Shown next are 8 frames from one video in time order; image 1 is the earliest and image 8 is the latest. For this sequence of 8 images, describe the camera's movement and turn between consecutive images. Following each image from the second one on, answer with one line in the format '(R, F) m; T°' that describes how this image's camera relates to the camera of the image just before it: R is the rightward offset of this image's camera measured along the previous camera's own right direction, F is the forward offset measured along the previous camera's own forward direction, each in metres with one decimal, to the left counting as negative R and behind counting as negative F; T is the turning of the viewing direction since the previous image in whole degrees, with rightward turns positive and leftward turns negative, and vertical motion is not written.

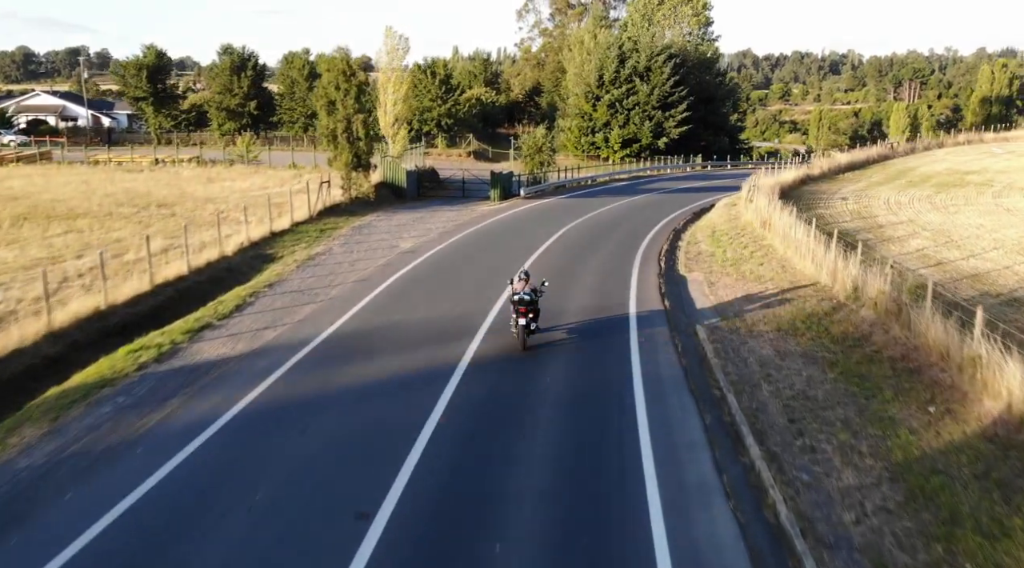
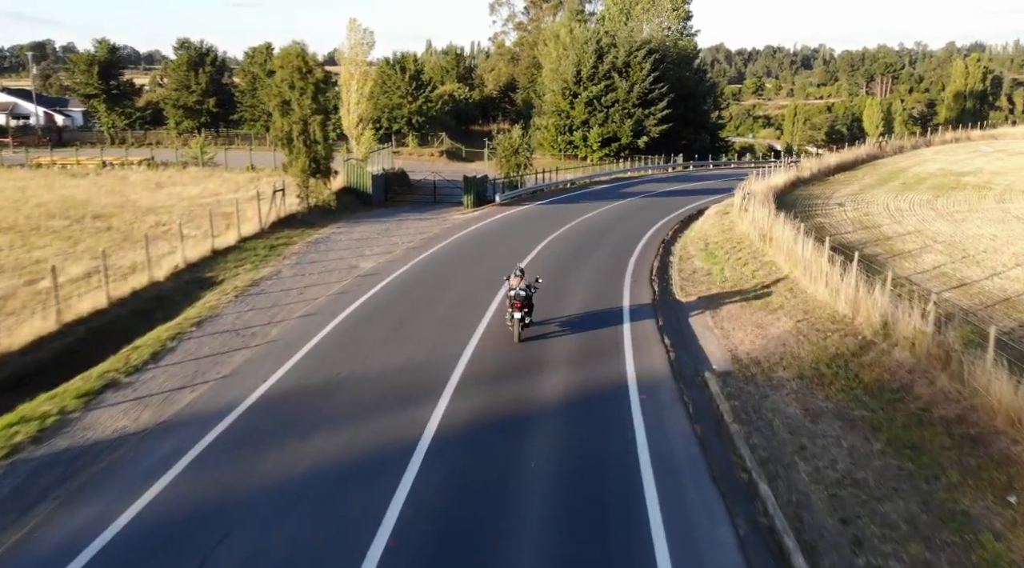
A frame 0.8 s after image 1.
(0.0, +2.7) m; +2°
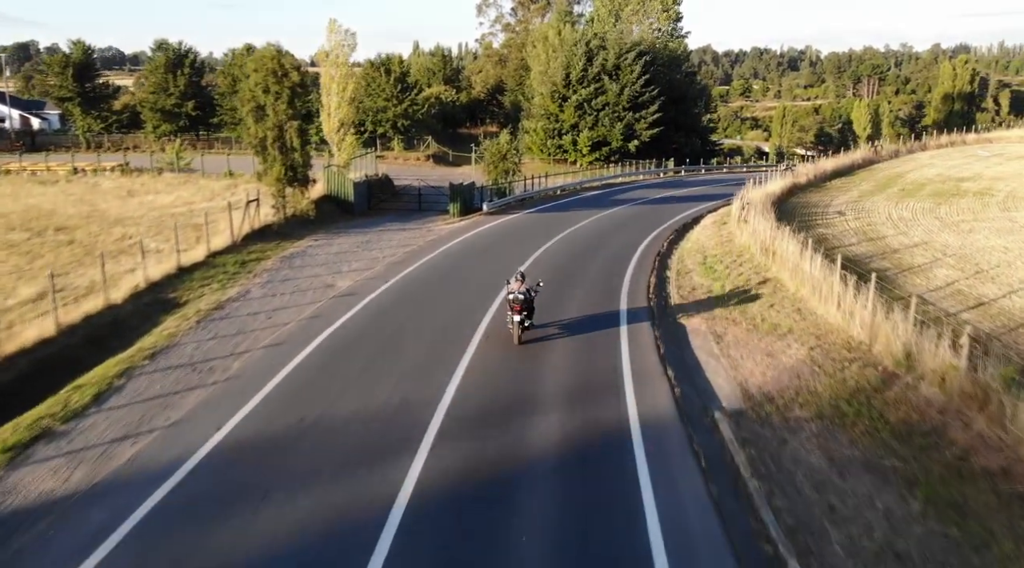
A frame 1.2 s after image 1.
(0.0, +1.4) m; +1°
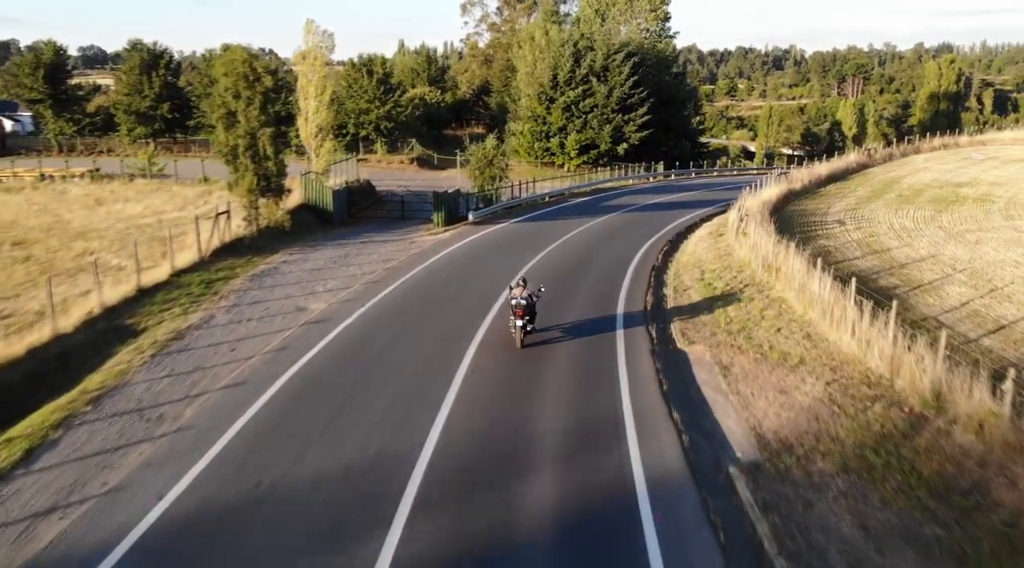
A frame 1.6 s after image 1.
(0.0, +1.4) m; +1°
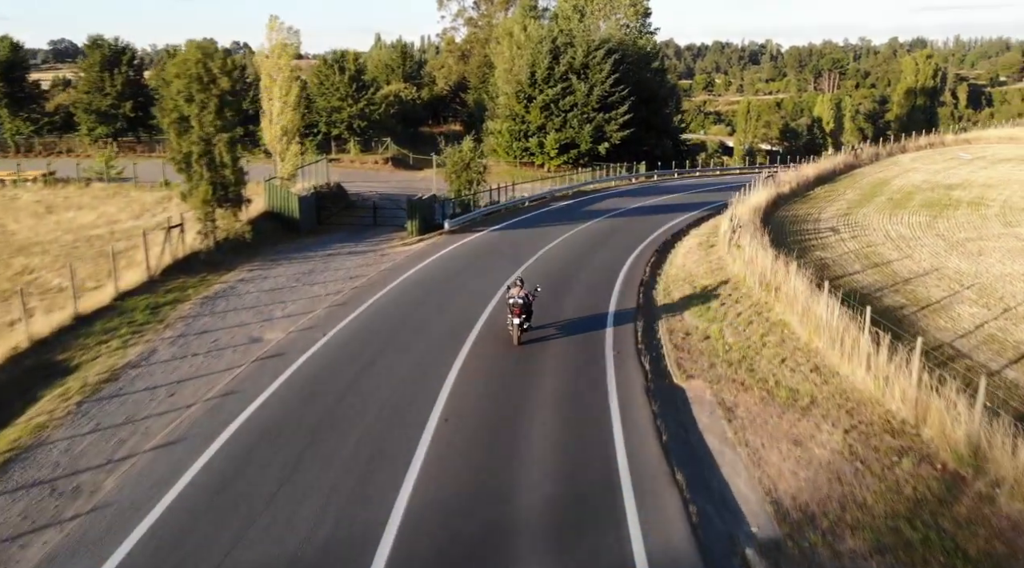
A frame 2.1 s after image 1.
(0.0, +1.7) m; +2°
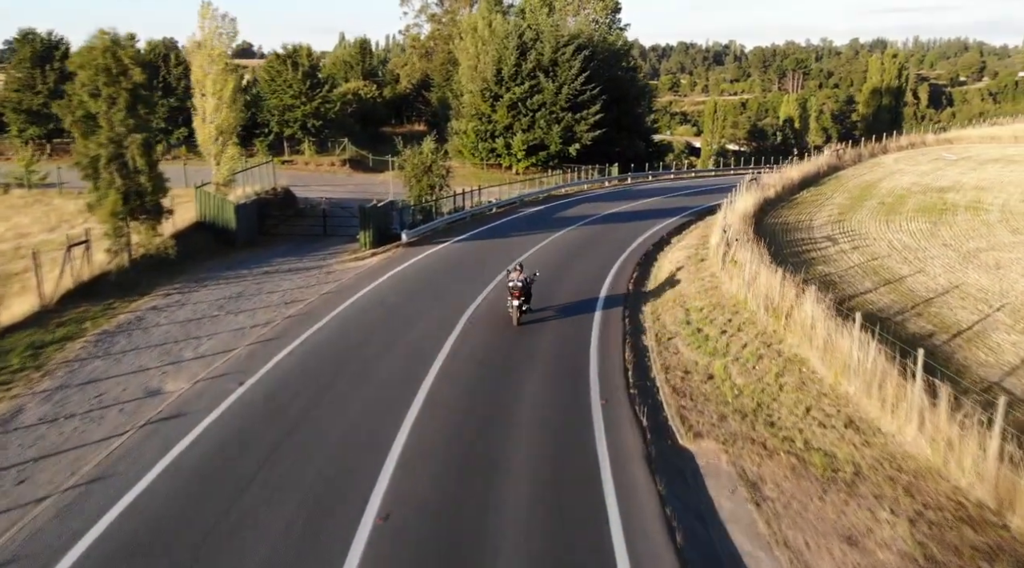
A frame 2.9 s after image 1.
(+0.1, +3.1) m; +2°
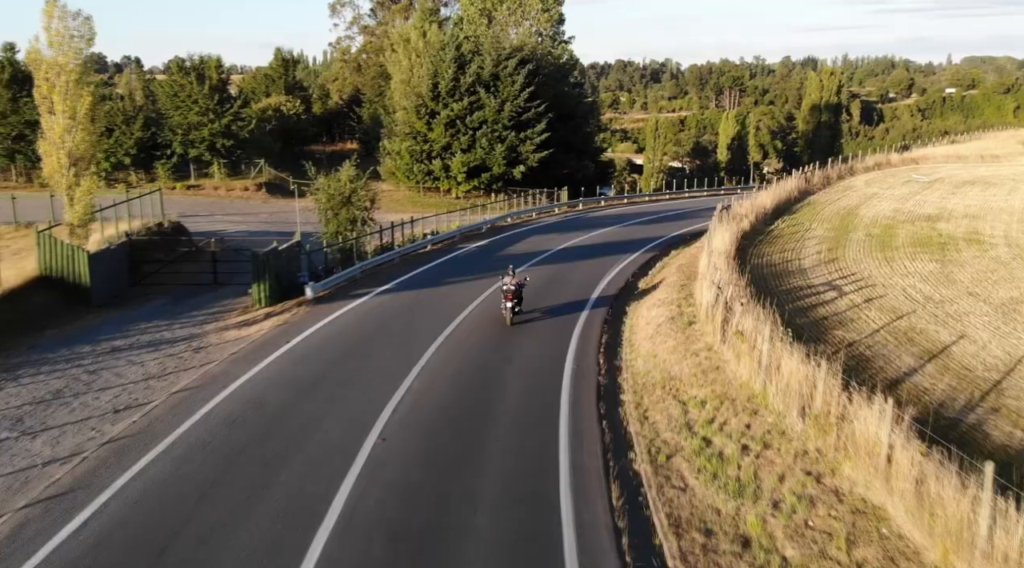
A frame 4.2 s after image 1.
(+0.2, +5.2) m; +4°
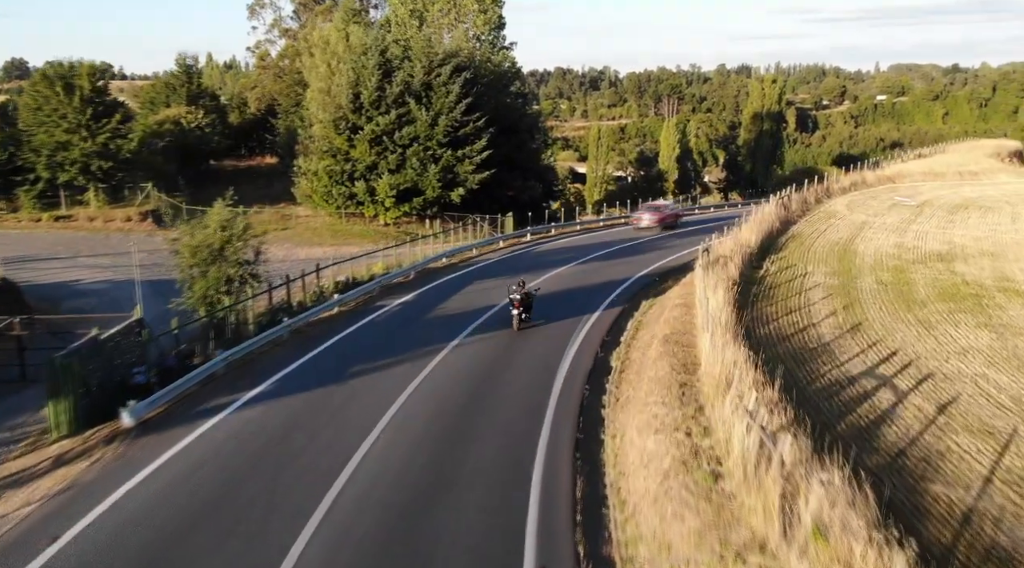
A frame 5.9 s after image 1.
(+0.3, +6.3) m; +4°
